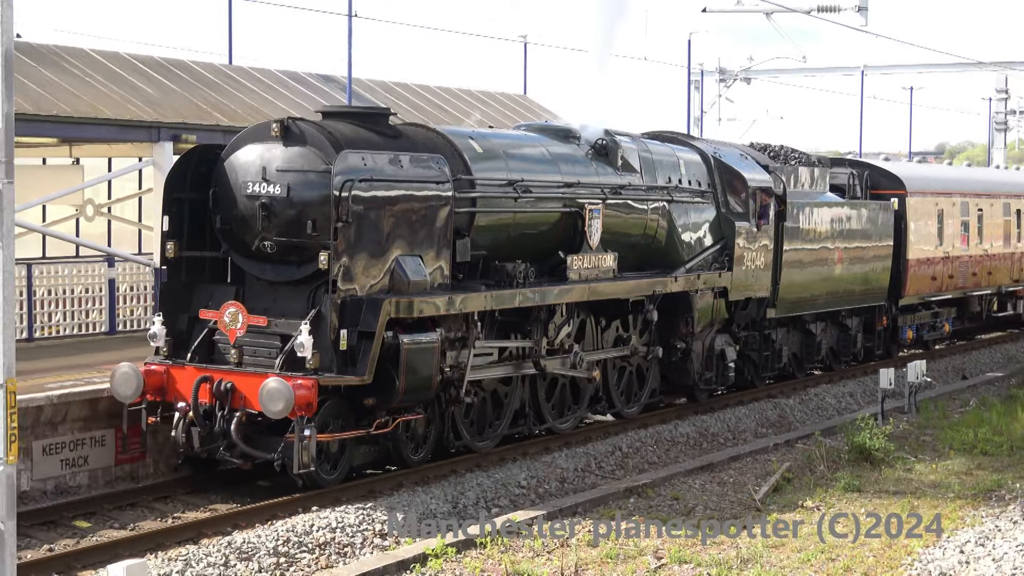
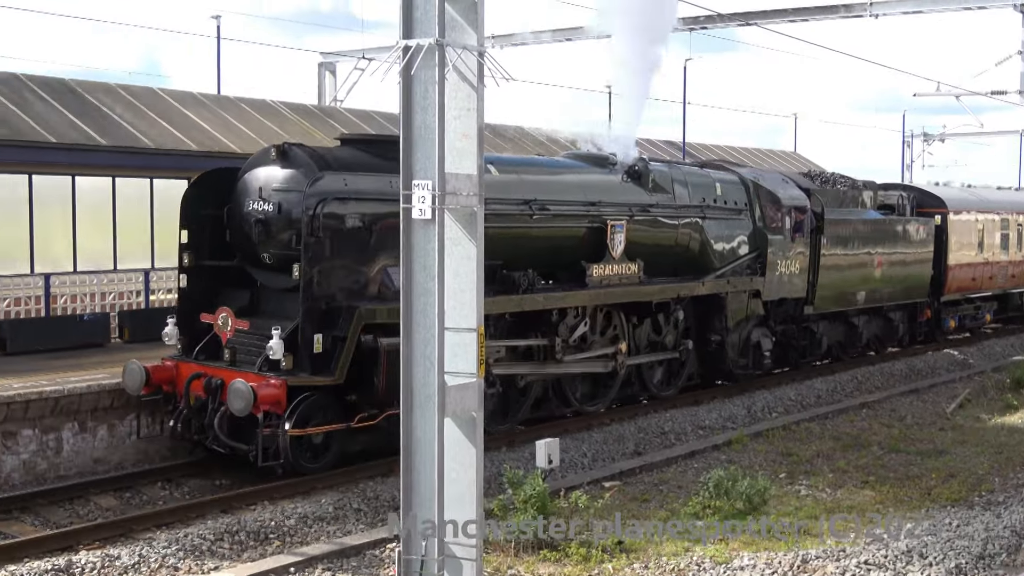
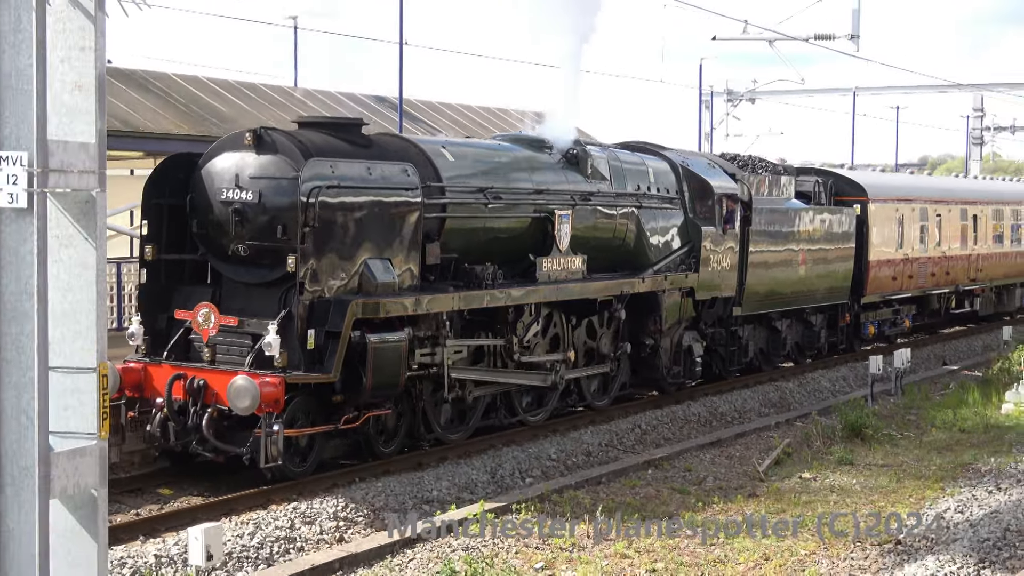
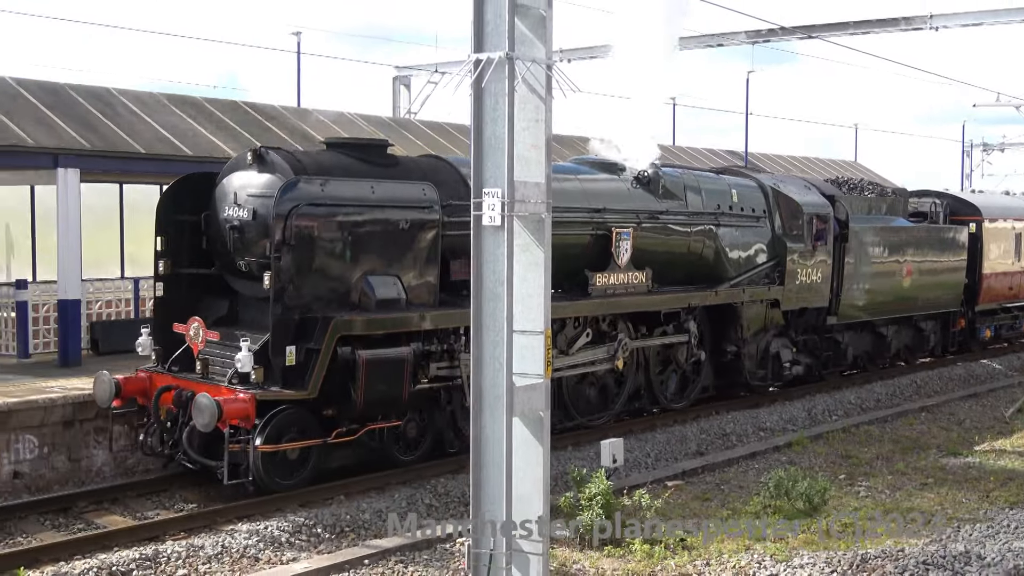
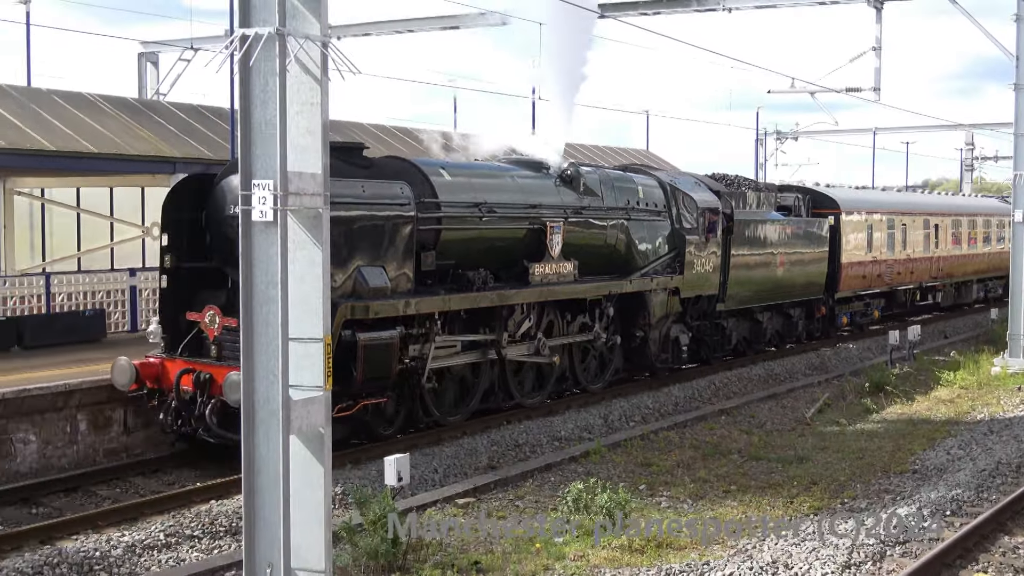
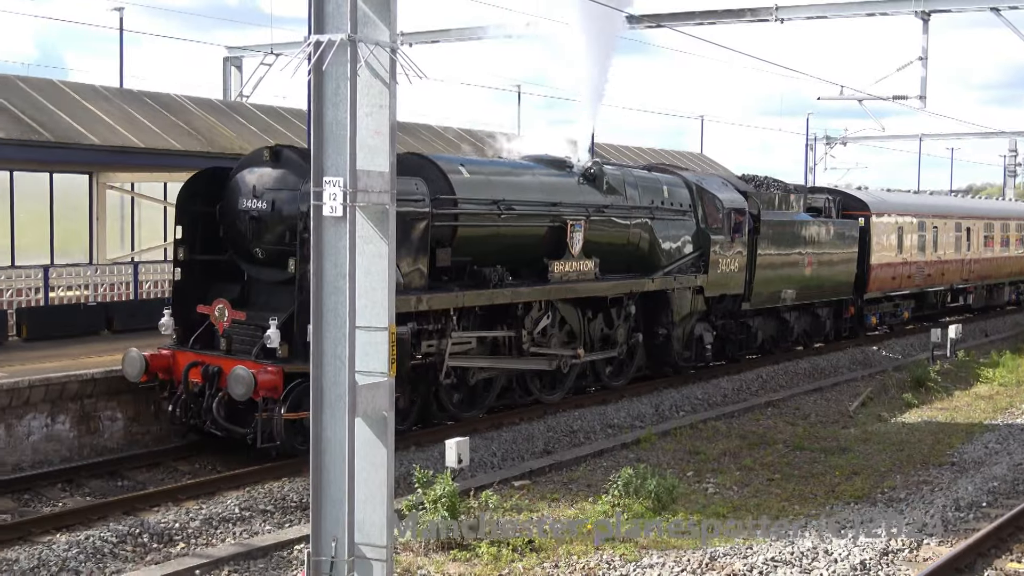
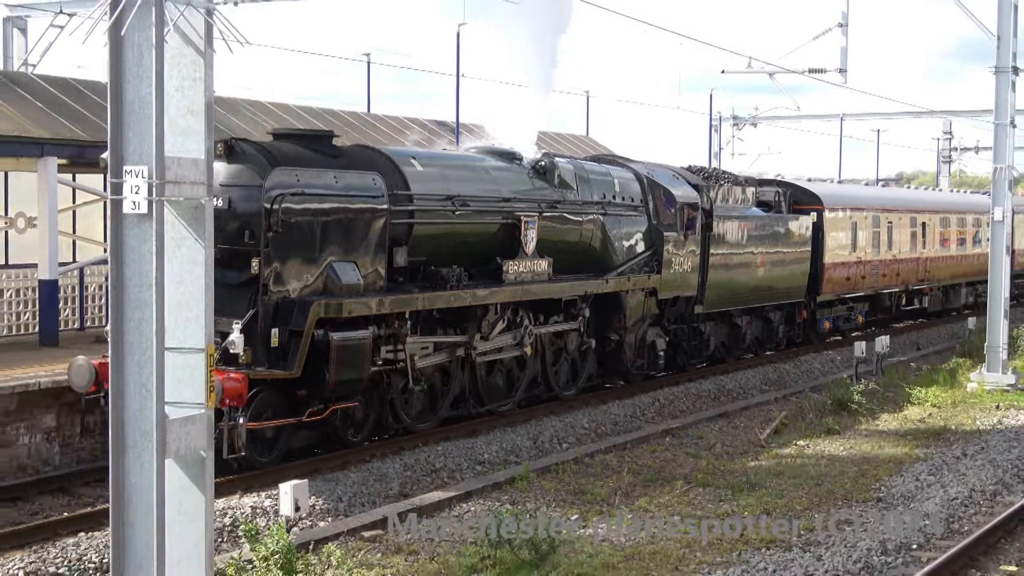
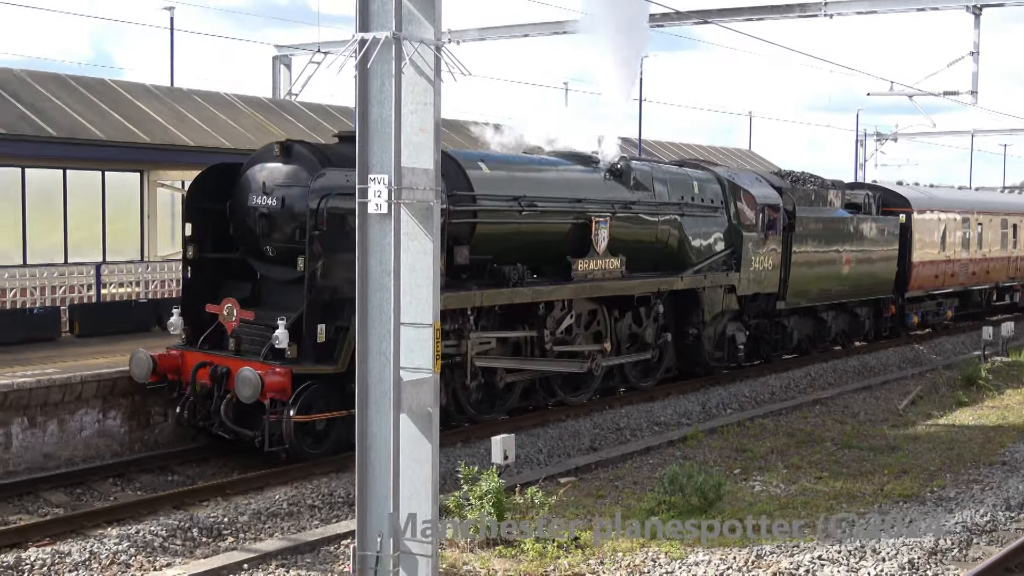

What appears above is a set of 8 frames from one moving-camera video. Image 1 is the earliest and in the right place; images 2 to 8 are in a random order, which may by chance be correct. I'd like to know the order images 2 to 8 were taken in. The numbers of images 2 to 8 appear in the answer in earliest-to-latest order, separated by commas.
3, 7, 5, 6, 8, 2, 4
